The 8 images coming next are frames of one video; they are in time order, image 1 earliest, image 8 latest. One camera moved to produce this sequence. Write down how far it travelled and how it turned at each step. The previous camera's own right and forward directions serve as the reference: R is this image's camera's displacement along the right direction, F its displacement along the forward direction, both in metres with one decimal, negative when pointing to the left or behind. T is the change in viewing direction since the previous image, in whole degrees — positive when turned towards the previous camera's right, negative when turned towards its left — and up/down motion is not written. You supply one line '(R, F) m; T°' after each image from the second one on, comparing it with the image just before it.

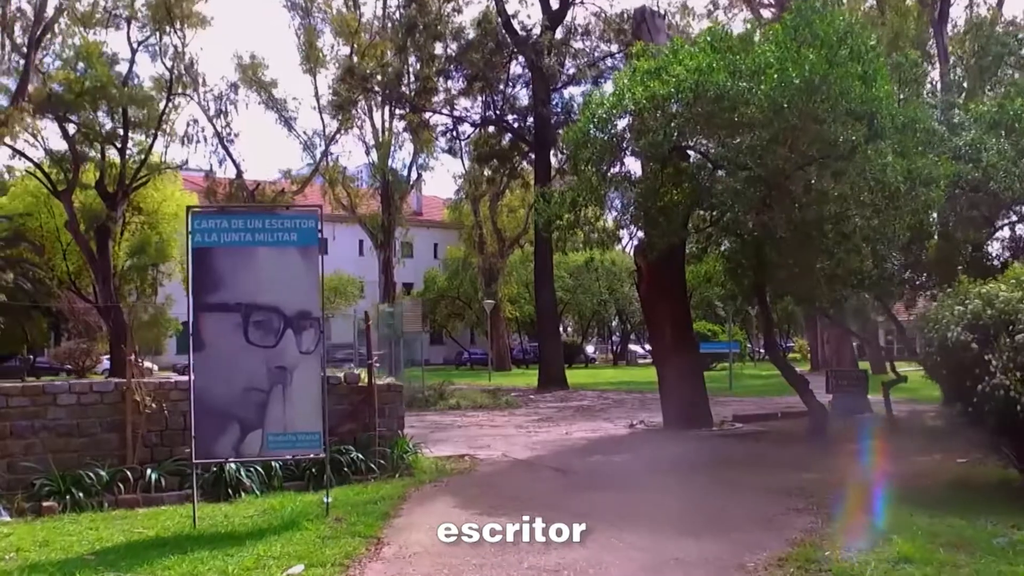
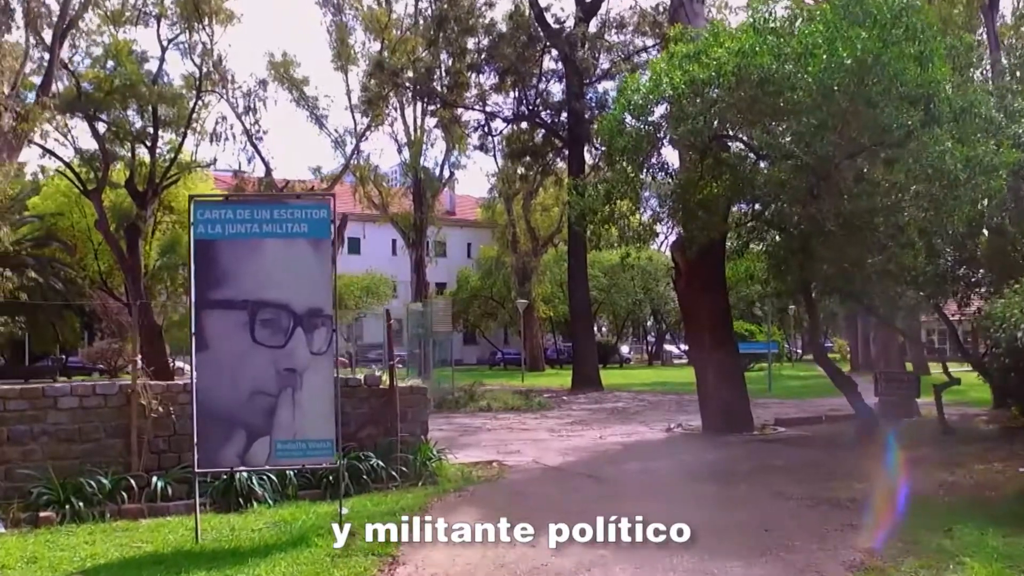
(0.0, +0.7) m; -2°
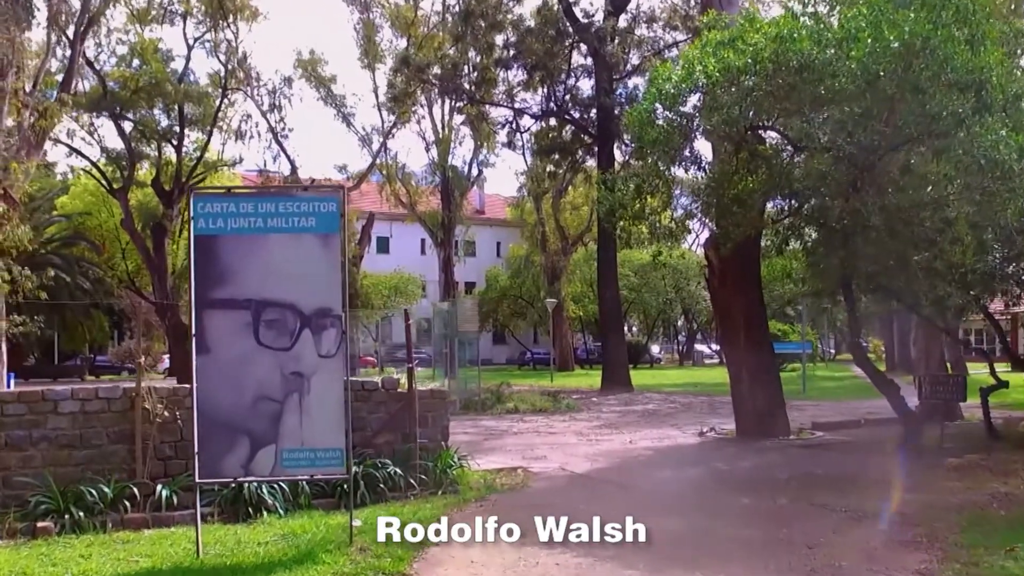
(+0.1, +0.6) m; -2°
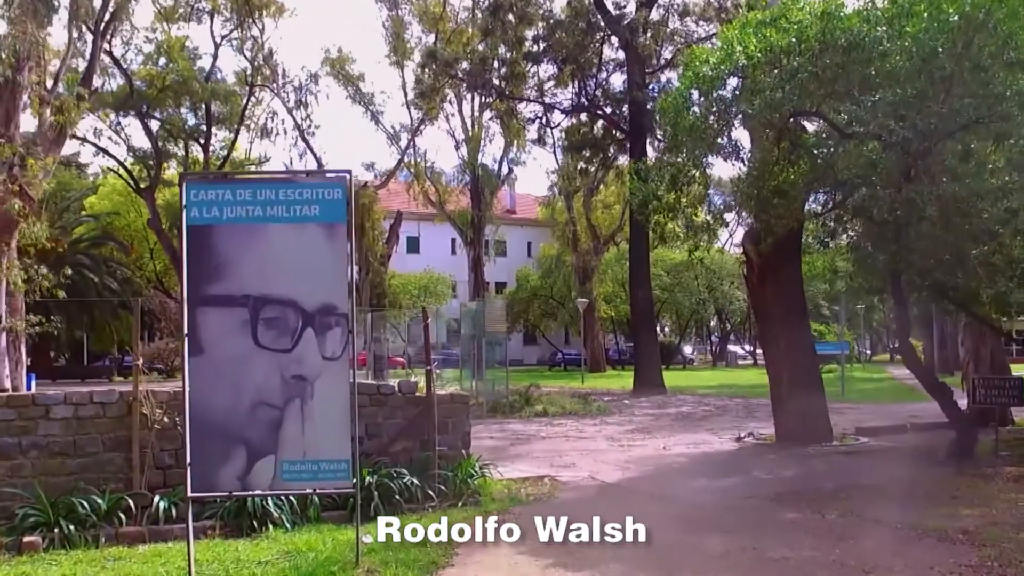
(+0.1, +0.8) m; -2°
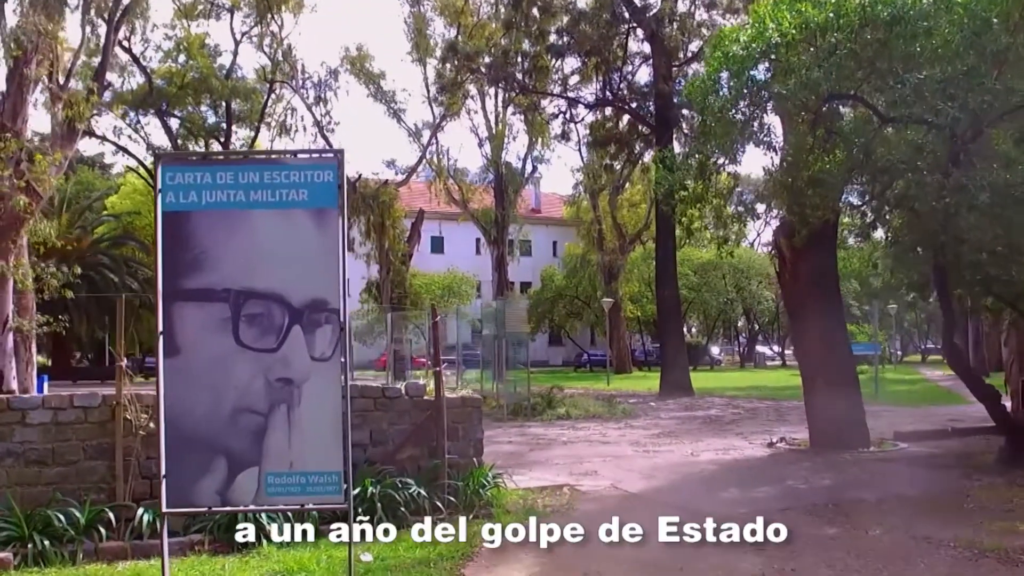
(+0.1, +0.7) m; -1°
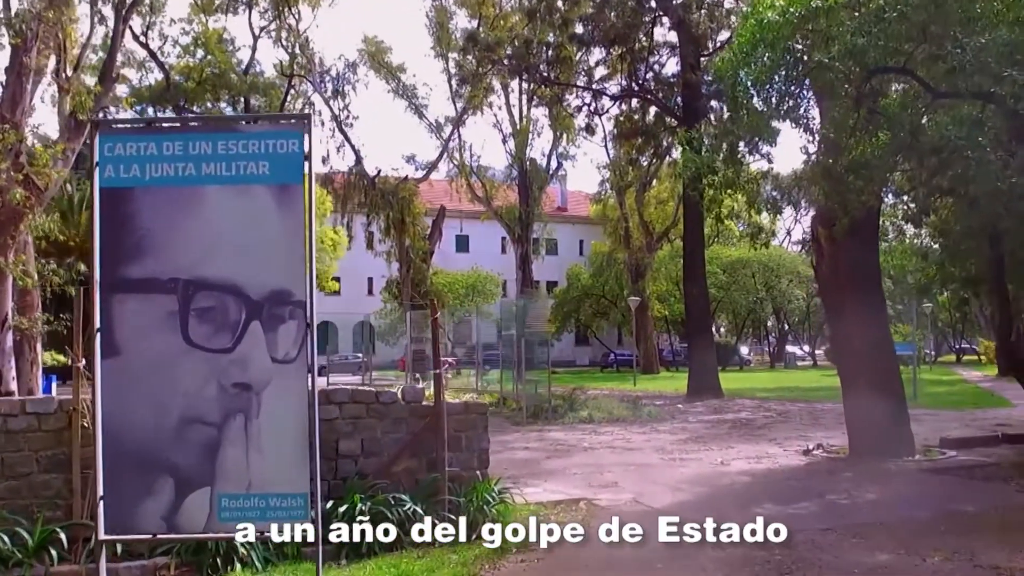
(+0.2, +1.0) m; -1°
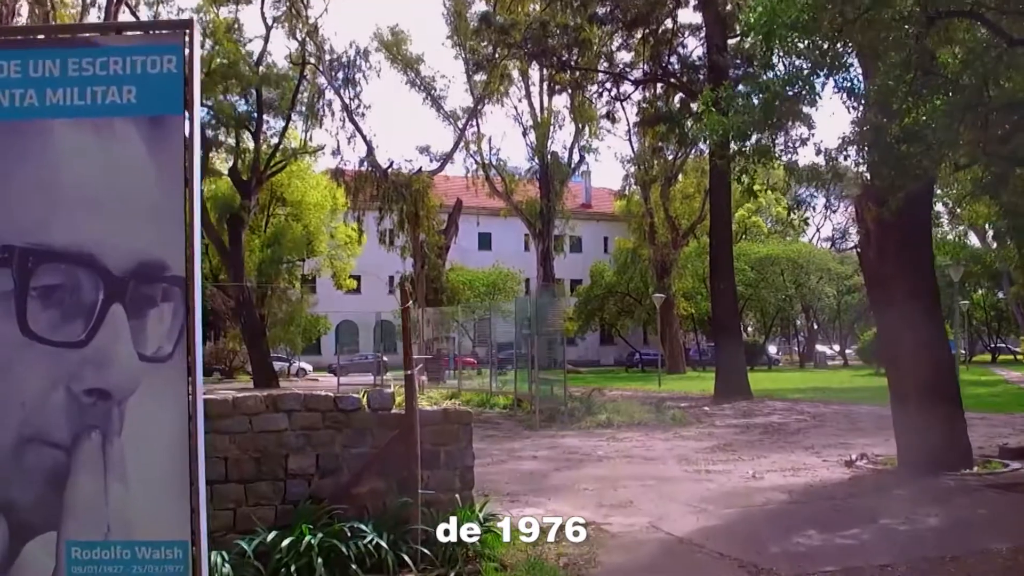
(+0.3, +1.5) m; -1°
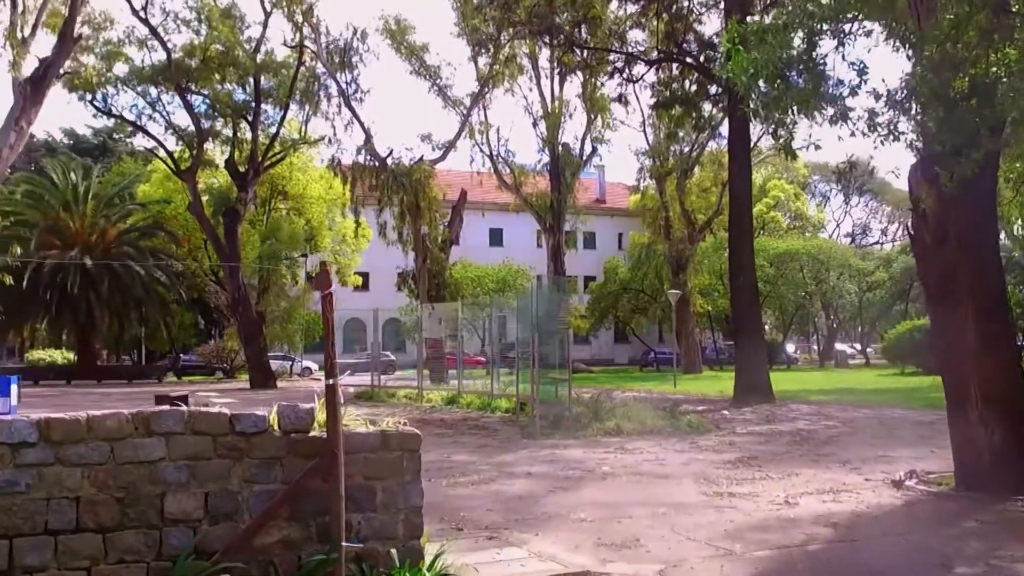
(+0.3, +1.8) m; -1°
